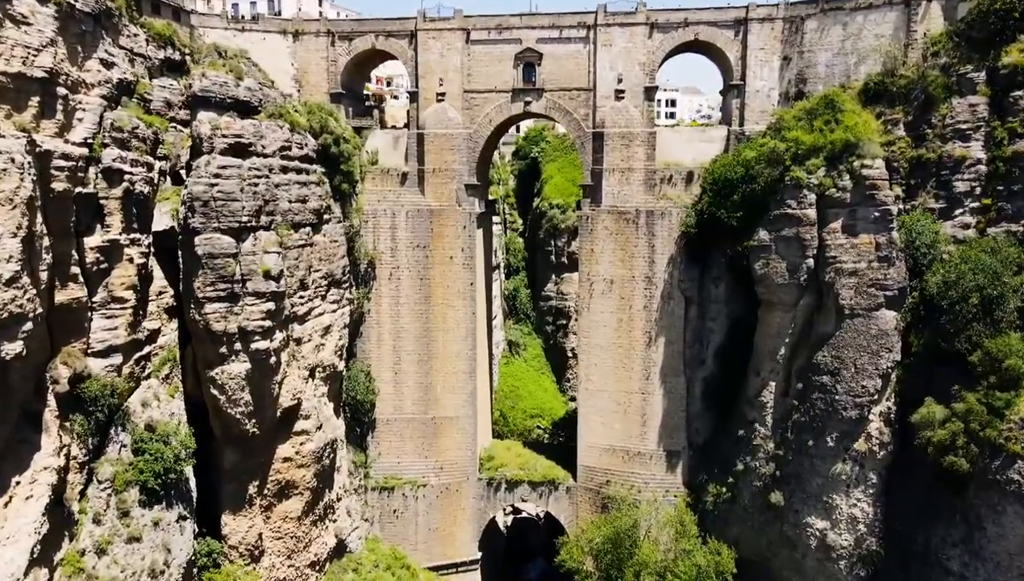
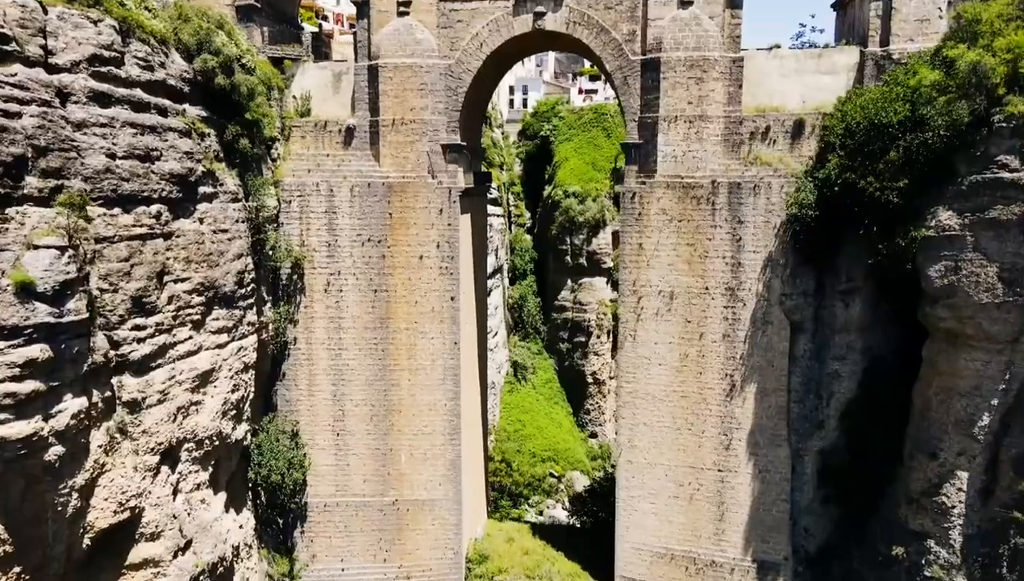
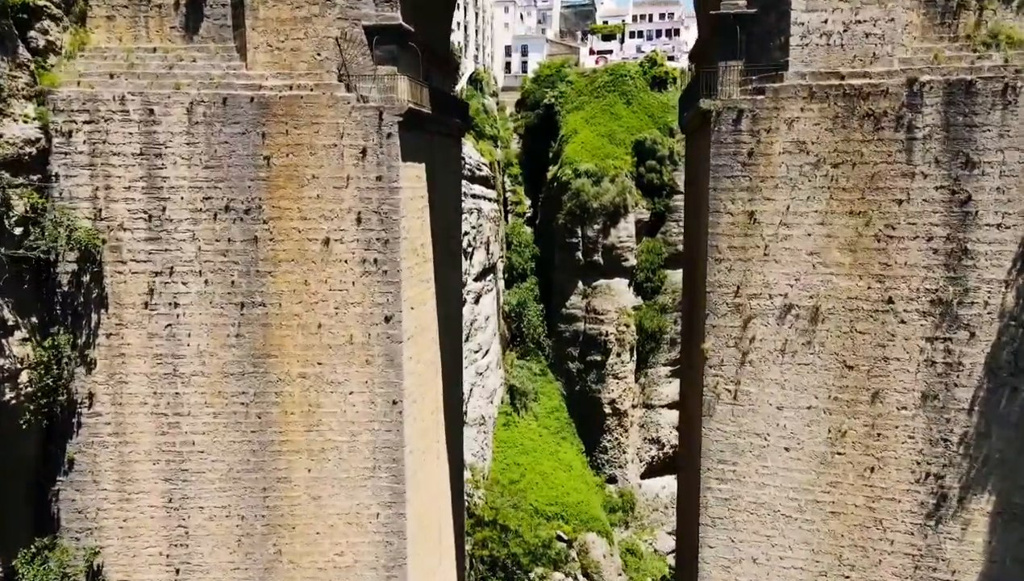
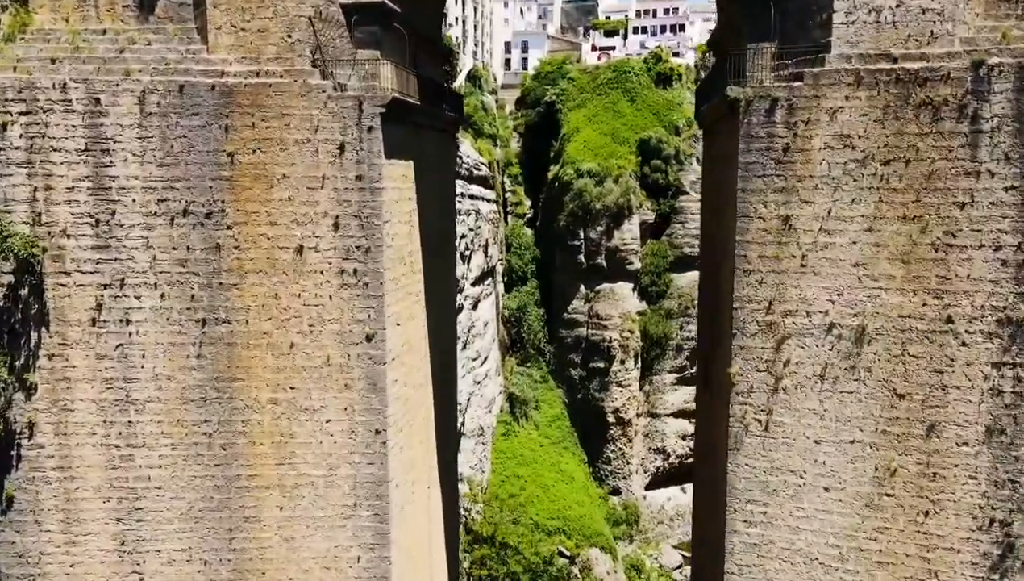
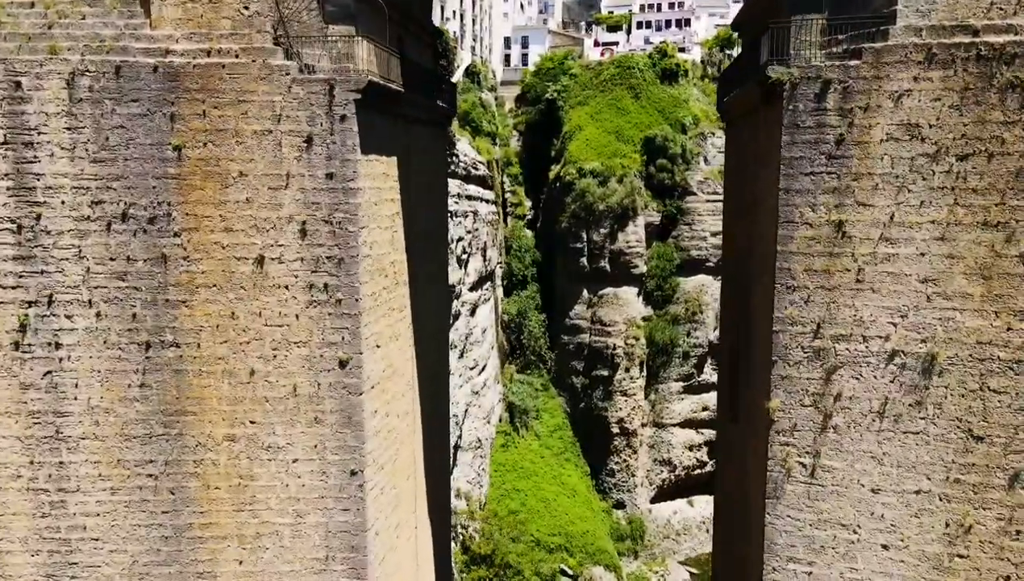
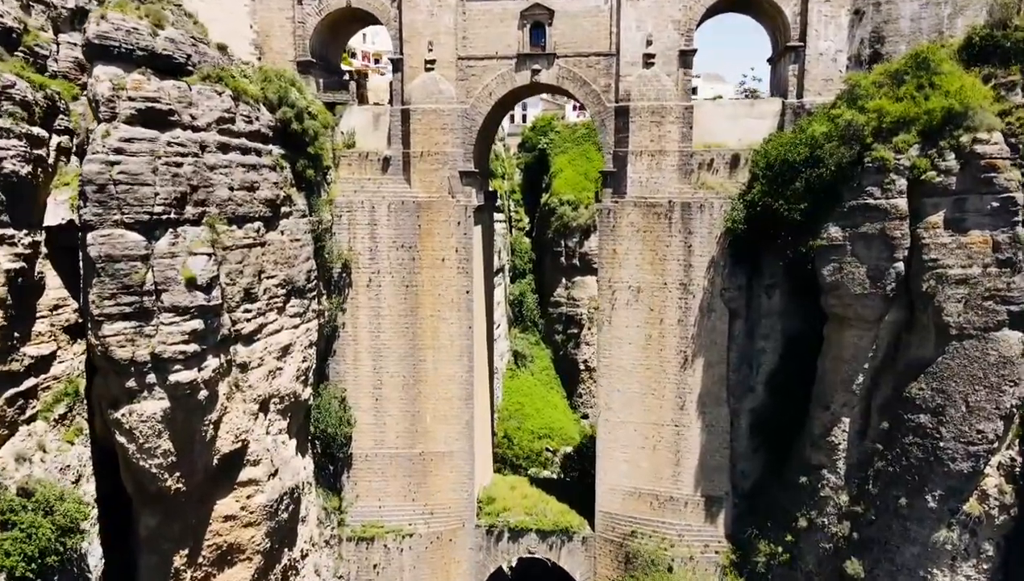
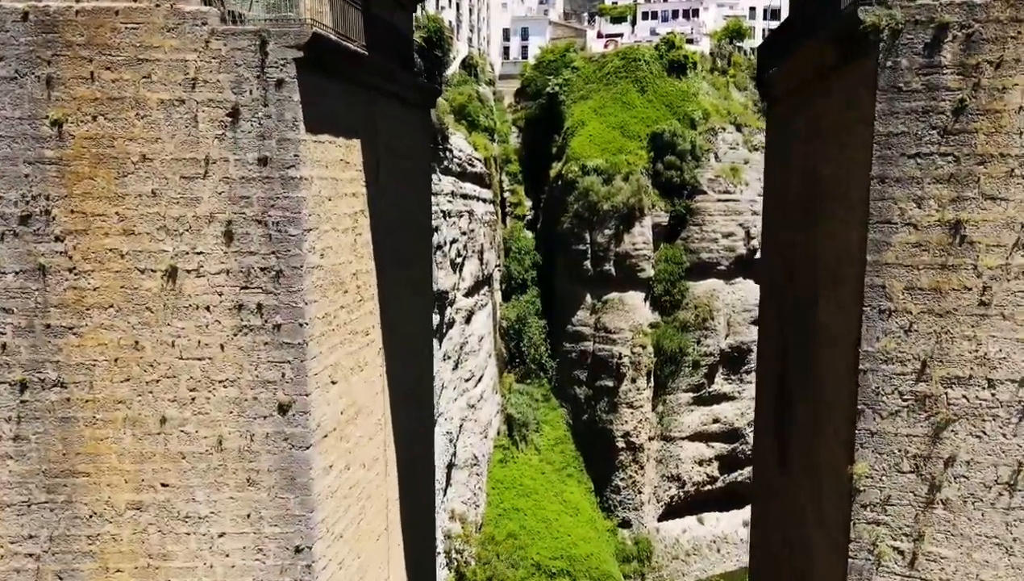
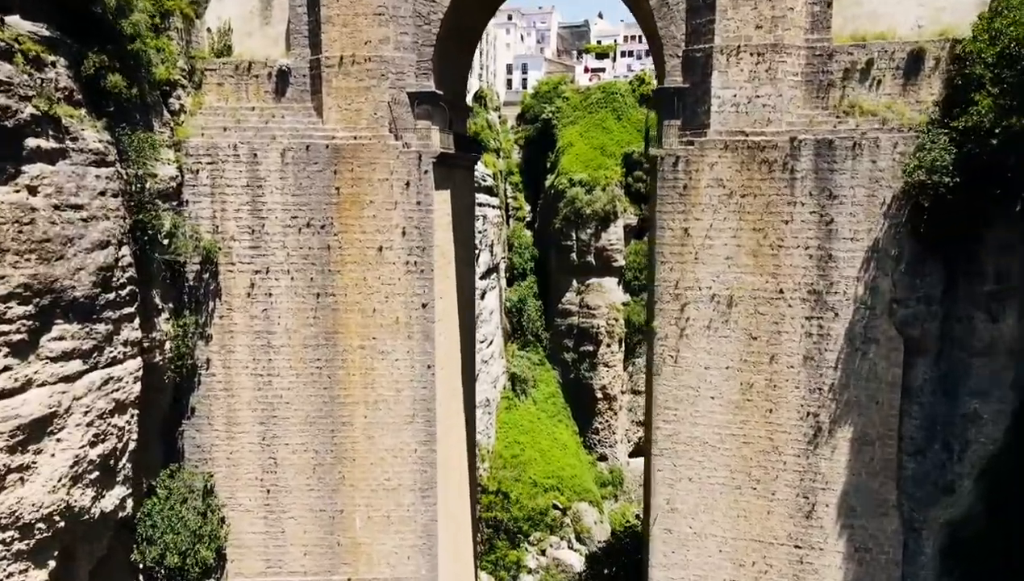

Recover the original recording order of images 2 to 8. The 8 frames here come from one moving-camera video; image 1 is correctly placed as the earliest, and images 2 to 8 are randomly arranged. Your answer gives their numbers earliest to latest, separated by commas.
6, 2, 8, 3, 4, 5, 7
